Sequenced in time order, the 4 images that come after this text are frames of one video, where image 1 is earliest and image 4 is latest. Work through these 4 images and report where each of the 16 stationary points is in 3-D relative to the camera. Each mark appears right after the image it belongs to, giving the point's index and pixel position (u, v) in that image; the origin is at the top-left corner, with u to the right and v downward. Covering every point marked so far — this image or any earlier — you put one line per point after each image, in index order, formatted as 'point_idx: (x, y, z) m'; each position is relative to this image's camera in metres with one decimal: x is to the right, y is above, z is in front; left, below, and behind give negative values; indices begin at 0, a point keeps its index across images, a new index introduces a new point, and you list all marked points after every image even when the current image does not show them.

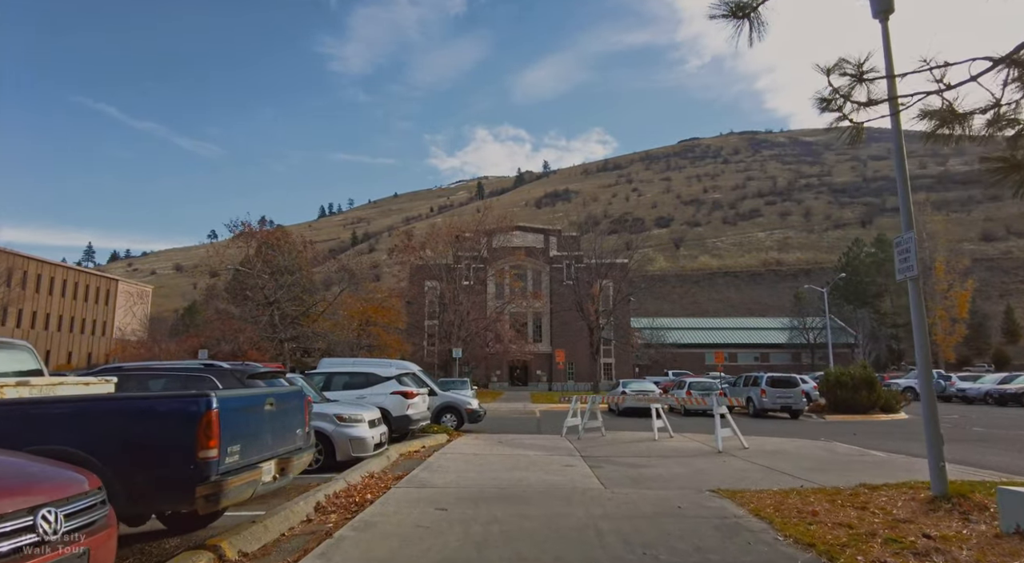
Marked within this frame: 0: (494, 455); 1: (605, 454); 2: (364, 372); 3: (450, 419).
0: (-0.3, -2.6, +8.9) m
1: (+1.5, -2.7, +9.3) m
2: (-2.9, -1.8, +11.5) m
3: (-1.5, -3.3, +14.1) m
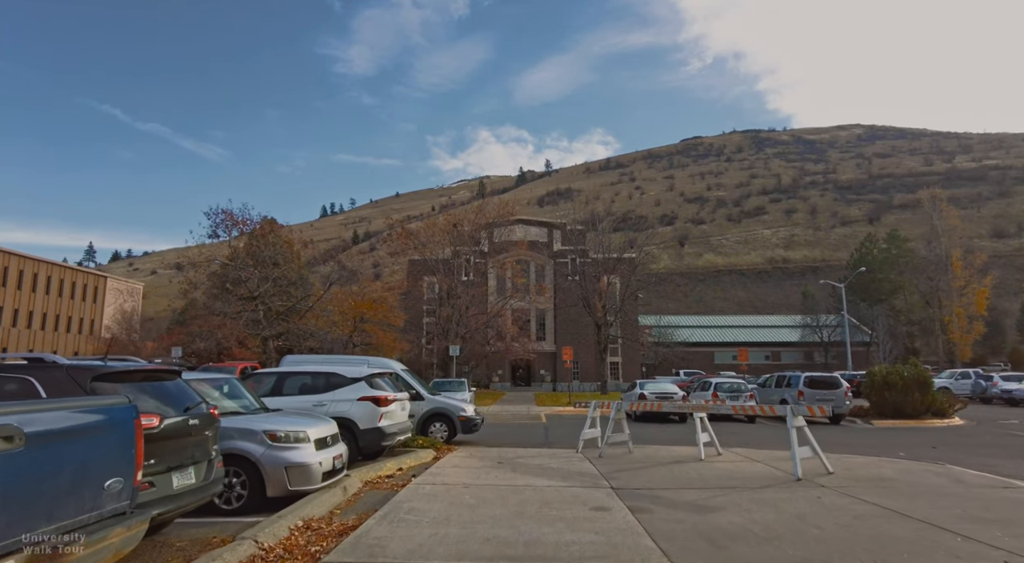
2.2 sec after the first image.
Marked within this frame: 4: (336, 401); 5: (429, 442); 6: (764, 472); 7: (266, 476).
0: (-0.2, -2.2, +6.4) m
1: (+1.5, -2.3, +6.8) m
2: (-2.8, -1.4, +9.0) m
3: (-1.4, -2.9, +11.6) m
4: (-2.6, -1.7, +8.6) m
5: (-1.5, -2.8, +10.4) m
6: (+3.2, -2.4, +7.4) m
7: (-2.5, -2.0, +6.0) m
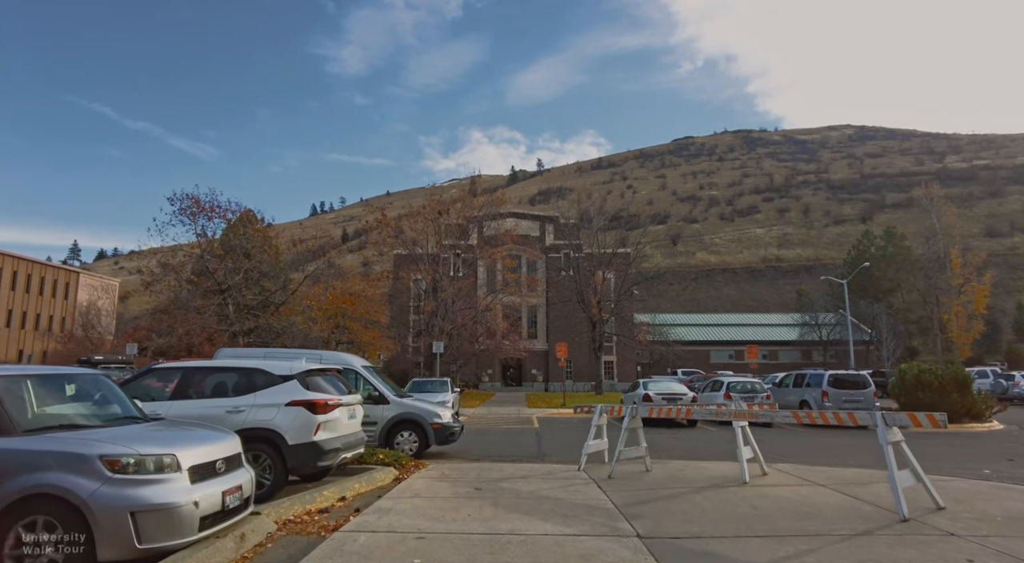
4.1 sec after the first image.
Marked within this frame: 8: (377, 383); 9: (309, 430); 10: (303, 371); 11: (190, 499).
0: (-0.4, -1.9, +4.2) m
1: (+1.3, -1.9, +4.6) m
2: (-3.0, -1.0, +6.8) m
3: (-1.7, -2.5, +9.4) m
4: (-2.8, -1.4, +6.4) m
5: (-1.7, -2.5, +8.2) m
6: (+3.0, -2.0, +5.3) m
7: (-2.6, -1.6, +3.8) m
8: (-2.2, -1.7, +9.7) m
9: (-2.2, -1.6, +6.4) m
10: (-2.4, -1.0, +6.8) m
11: (-2.2, -1.5, +4.1) m
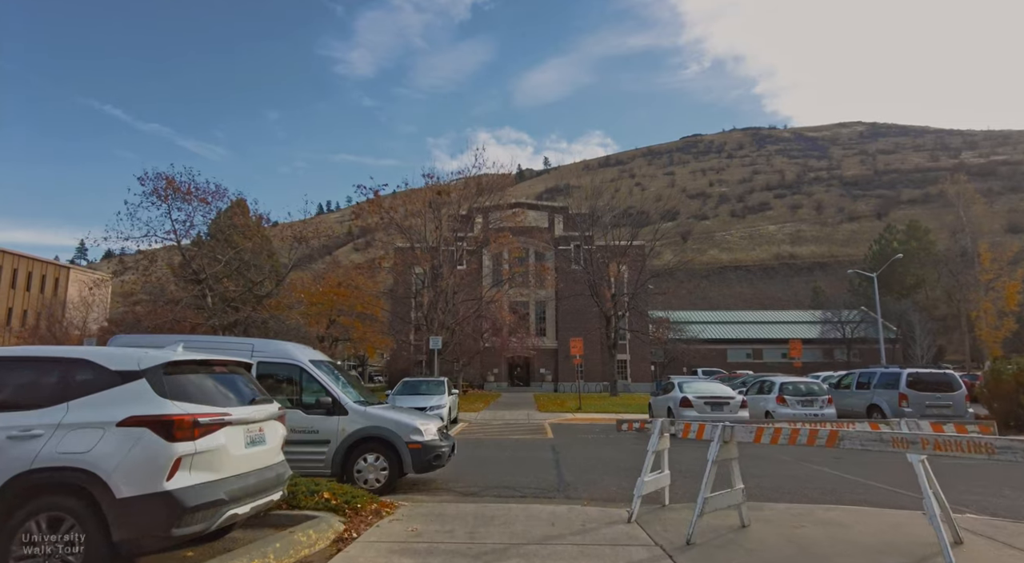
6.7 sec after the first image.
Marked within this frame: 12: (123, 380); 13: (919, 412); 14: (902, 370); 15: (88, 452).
0: (-0.3, -1.4, +1.3) m
1: (+1.4, -1.5, +1.7) m
2: (-2.9, -0.5, +3.9) m
3: (-1.5, -2.0, +6.5) m
4: (-2.7, -0.9, +3.6) m
5: (-1.6, -2.0, +5.4) m
6: (+3.1, -1.5, +2.4) m
7: (-2.6, -1.1, +0.9) m
8: (-2.1, -1.2, +6.8) m
9: (-2.1, -1.1, +3.5) m
10: (-2.3, -0.5, +3.9) m
11: (-2.2, -1.0, +1.3) m
12: (-2.5, -0.6, +3.8) m
13: (+9.2, -3.0, +13.4) m
14: (+9.2, -2.1, +14.0) m
15: (-2.5, -1.0, +3.5) m
